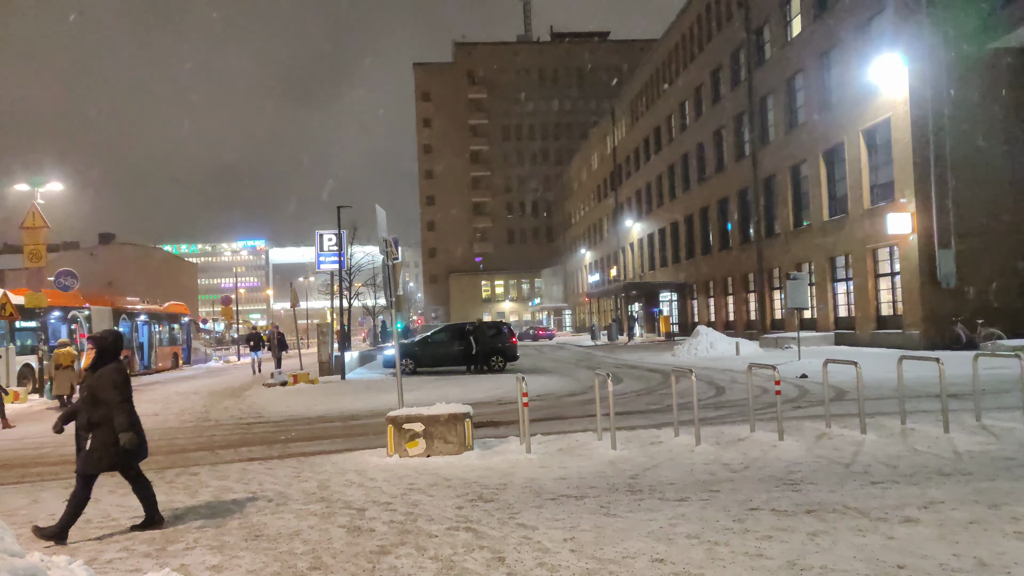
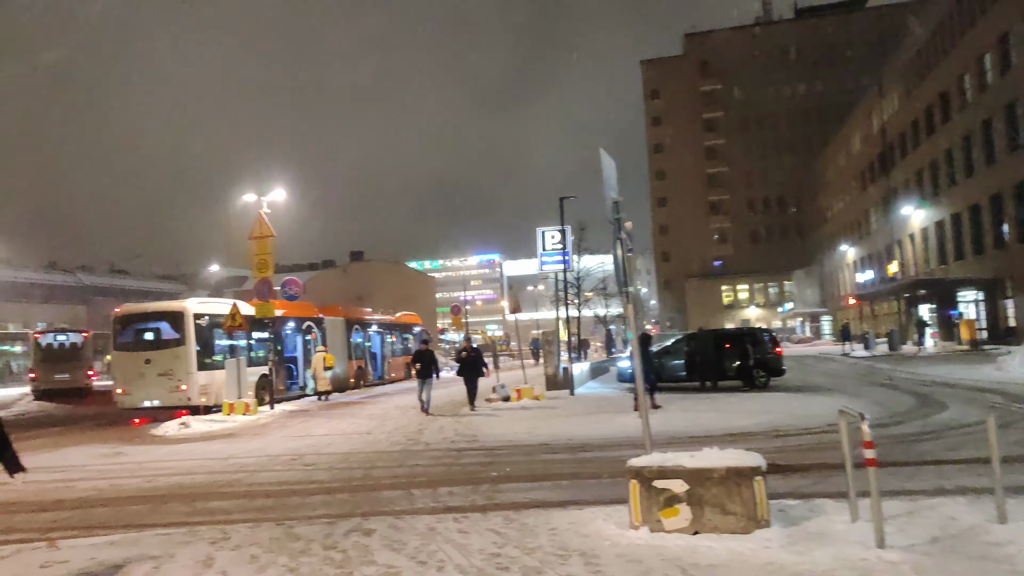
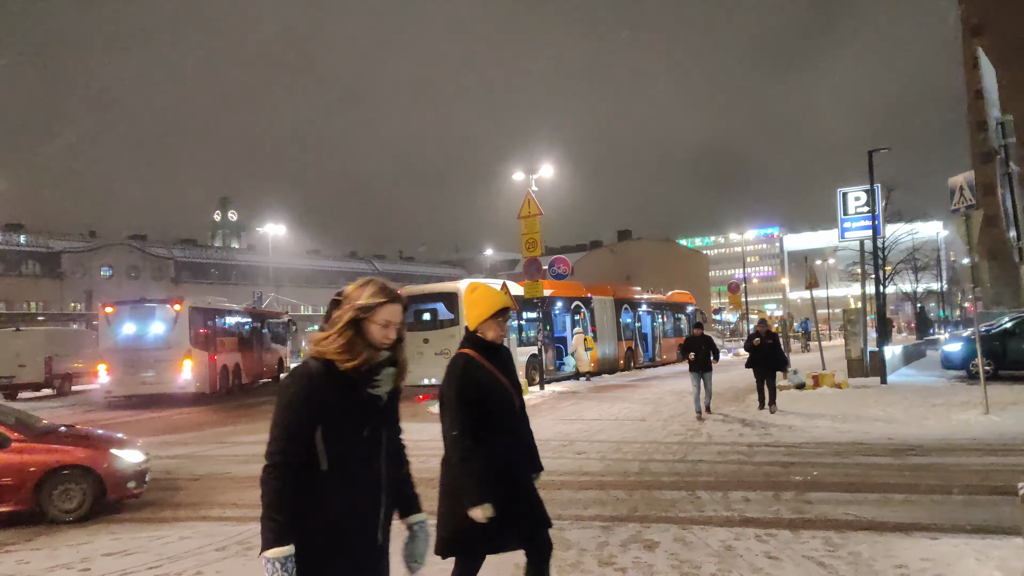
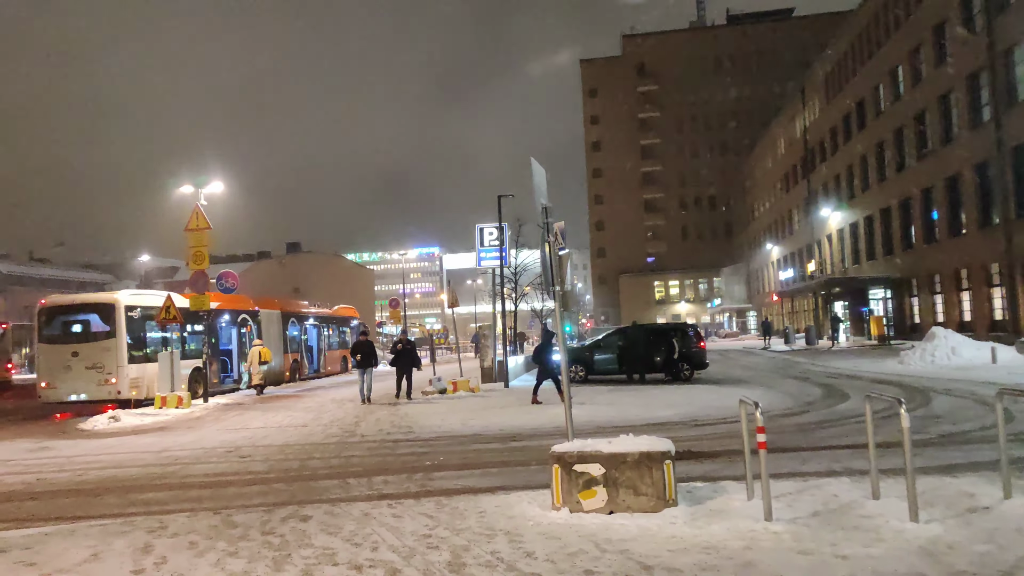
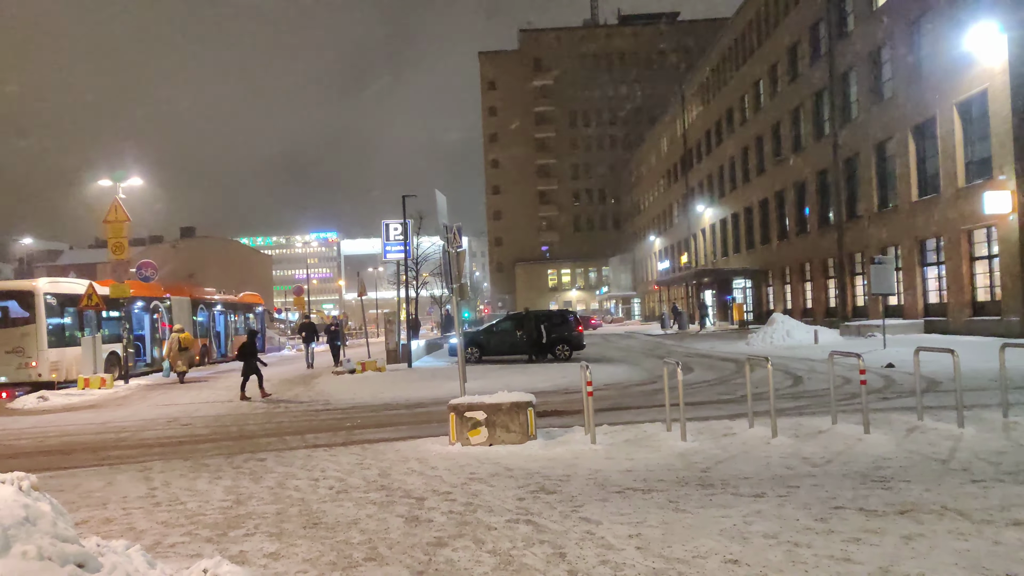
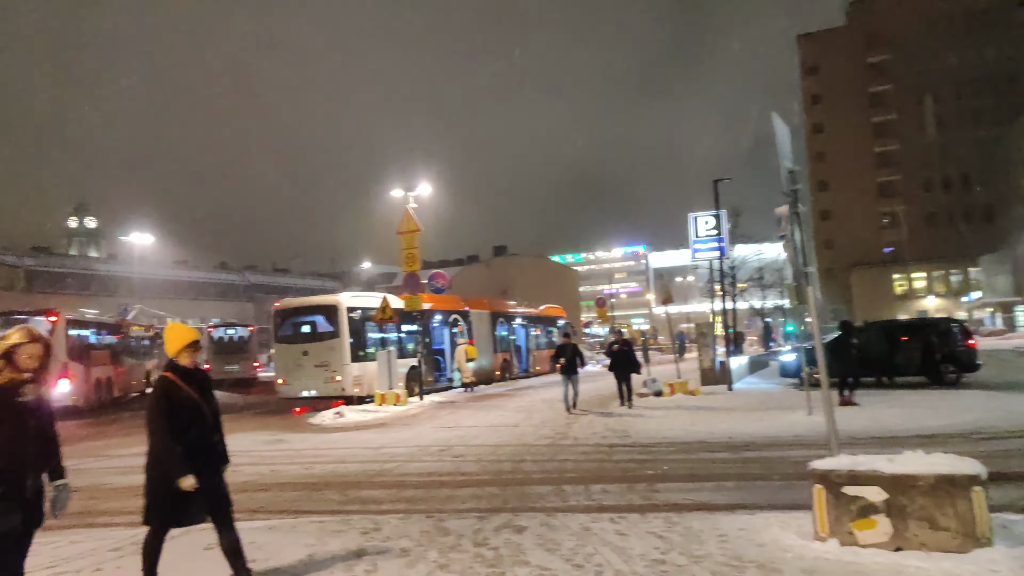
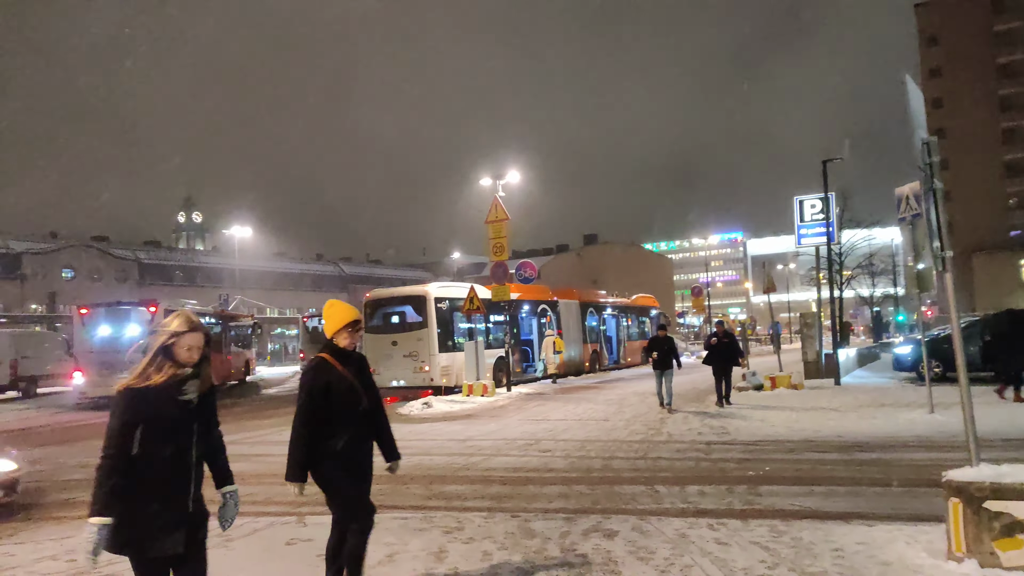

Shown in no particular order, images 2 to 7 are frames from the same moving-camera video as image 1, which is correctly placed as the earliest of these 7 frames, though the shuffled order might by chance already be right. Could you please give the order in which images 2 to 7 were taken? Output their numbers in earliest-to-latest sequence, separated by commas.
5, 4, 2, 6, 7, 3
